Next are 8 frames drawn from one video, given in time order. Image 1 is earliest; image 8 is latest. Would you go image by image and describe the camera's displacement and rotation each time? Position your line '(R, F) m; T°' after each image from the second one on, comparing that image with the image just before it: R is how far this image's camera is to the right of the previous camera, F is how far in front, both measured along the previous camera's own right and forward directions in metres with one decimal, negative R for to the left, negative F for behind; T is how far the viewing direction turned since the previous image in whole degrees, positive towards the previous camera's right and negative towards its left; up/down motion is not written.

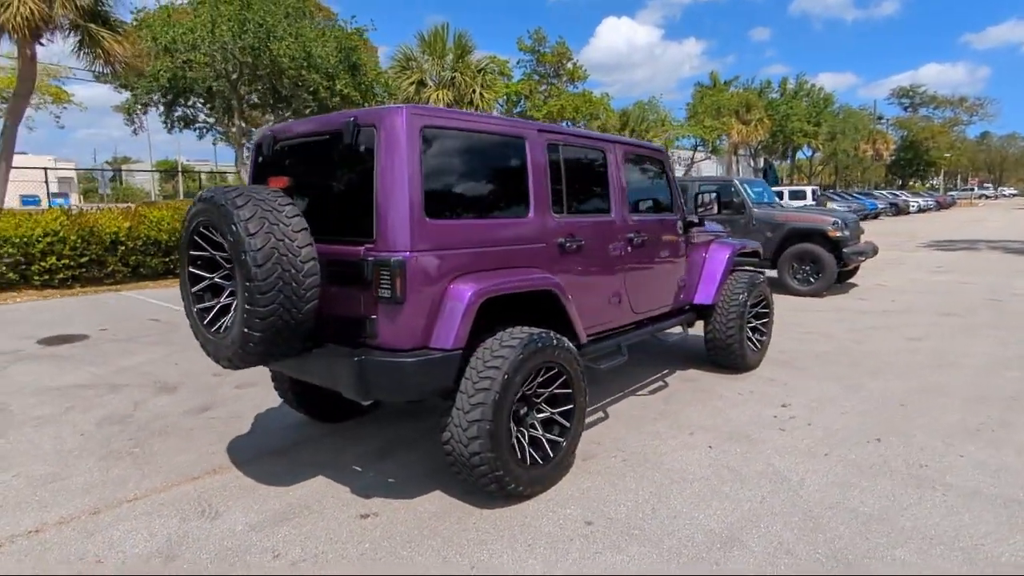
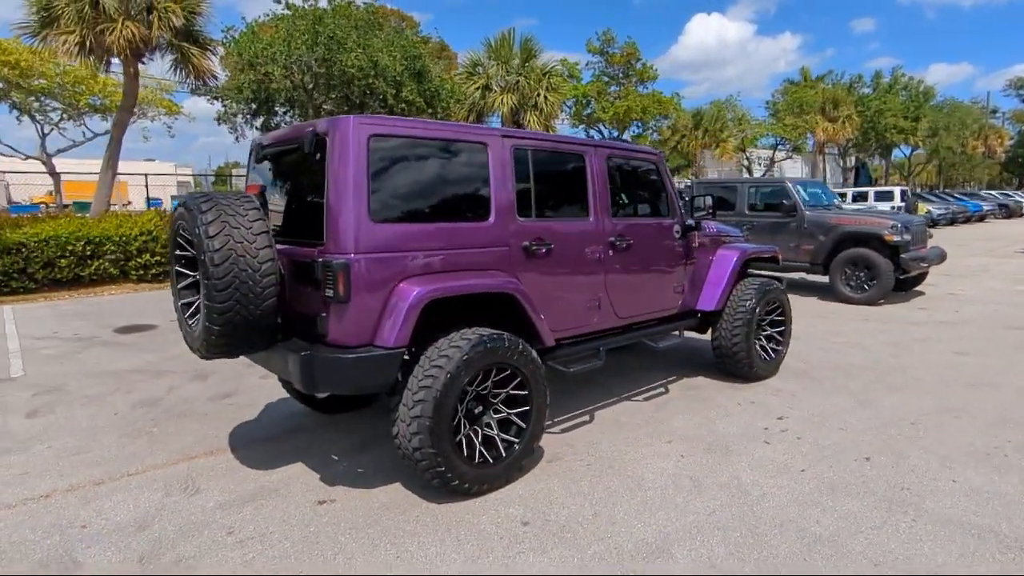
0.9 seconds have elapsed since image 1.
(+0.8, 0.0) m; -8°
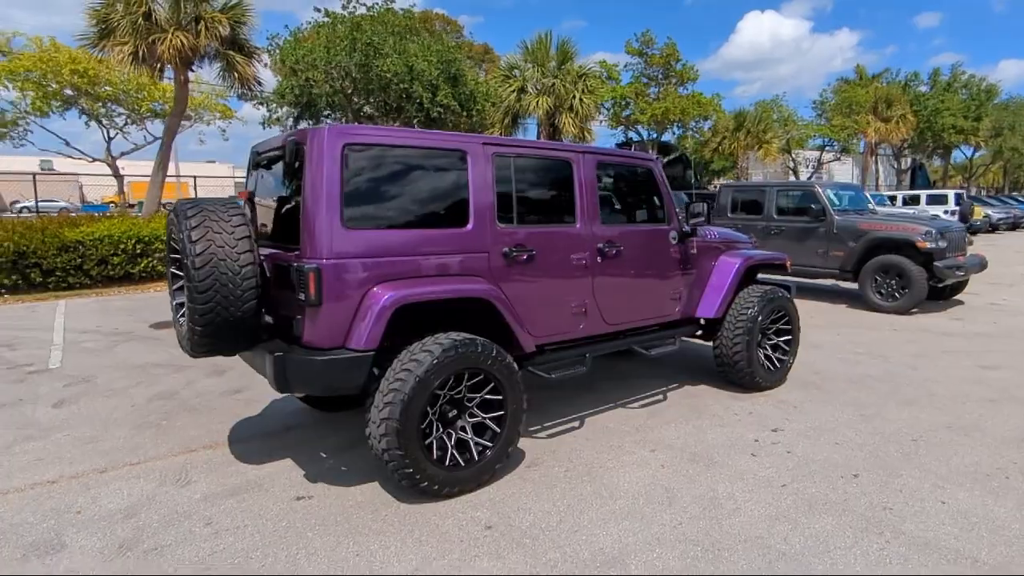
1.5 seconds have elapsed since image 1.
(+0.4, 0.0) m; -4°
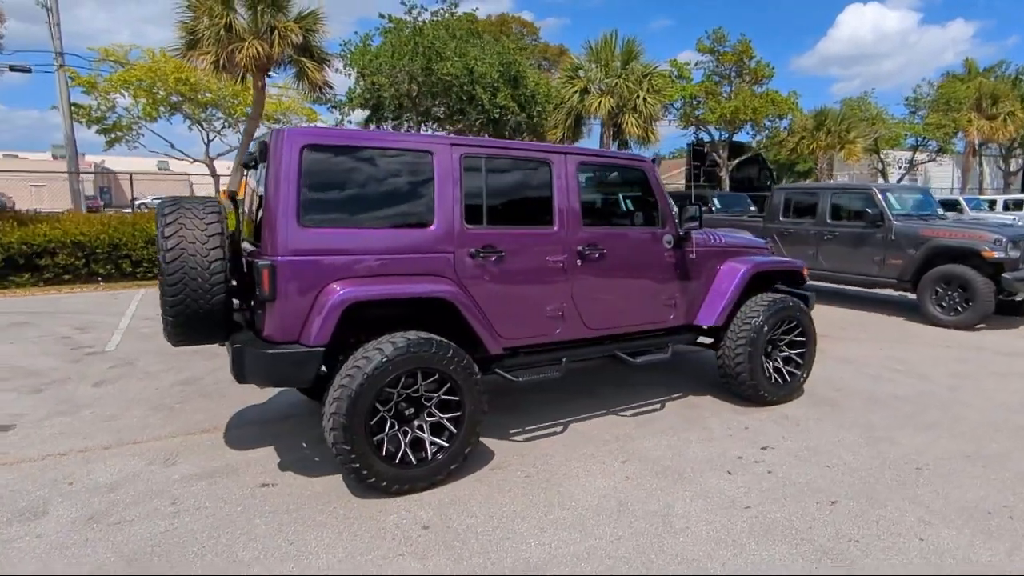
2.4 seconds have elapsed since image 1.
(+0.8, +0.1) m; -8°
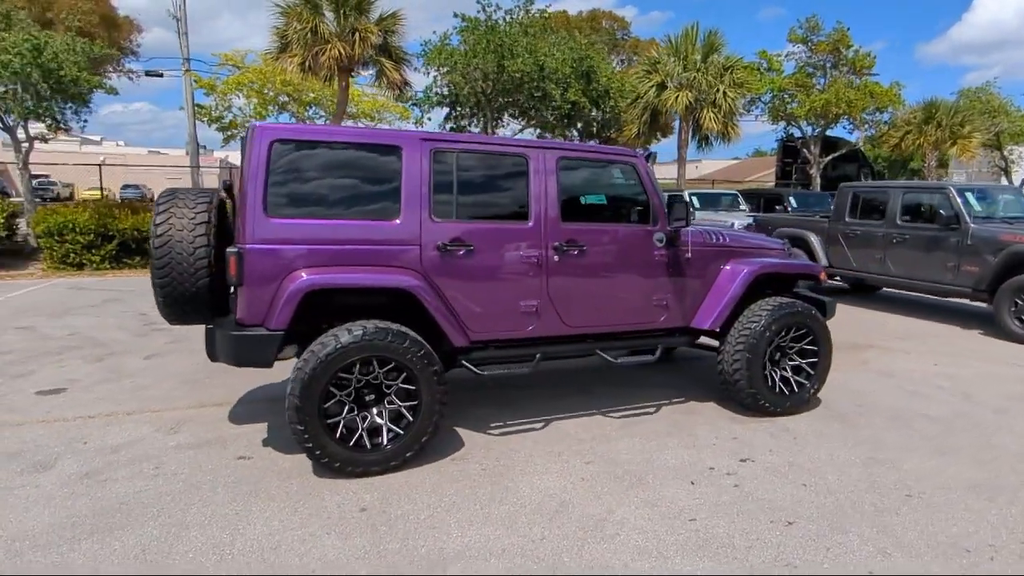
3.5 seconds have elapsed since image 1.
(+0.9, +0.1) m; -9°
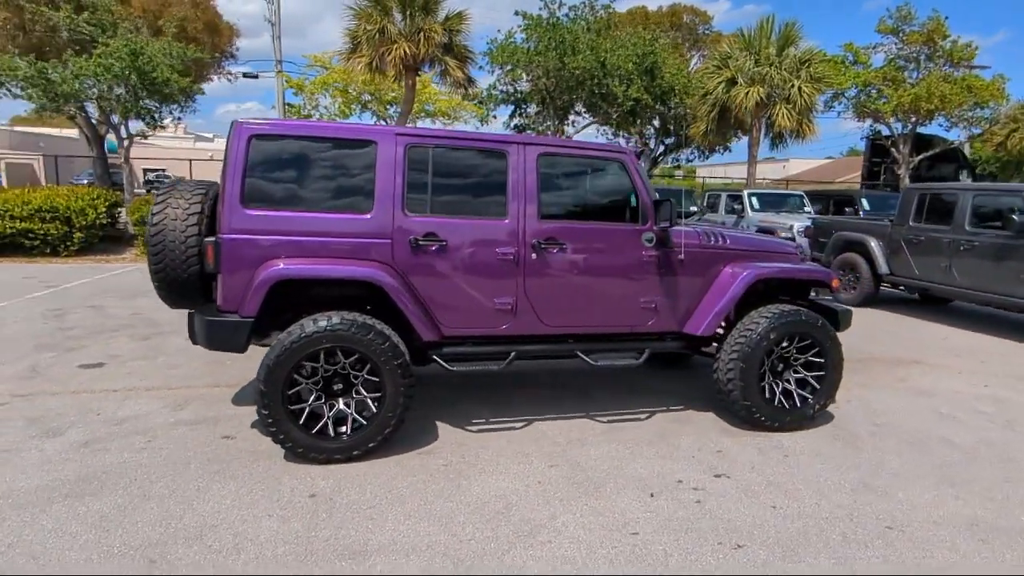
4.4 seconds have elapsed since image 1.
(+0.7, +0.1) m; -7°
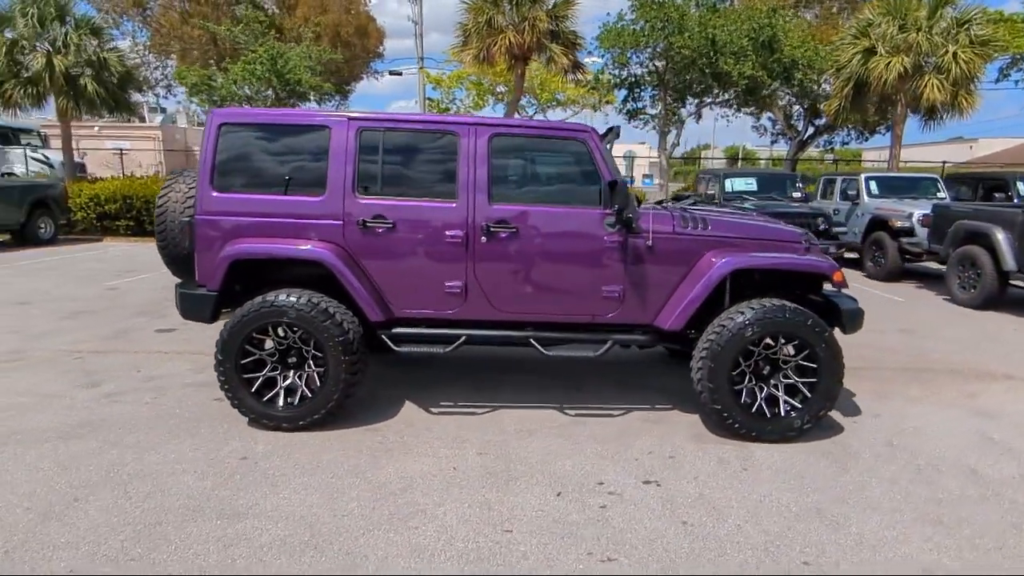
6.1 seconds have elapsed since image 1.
(+1.3, +0.3) m; -14°
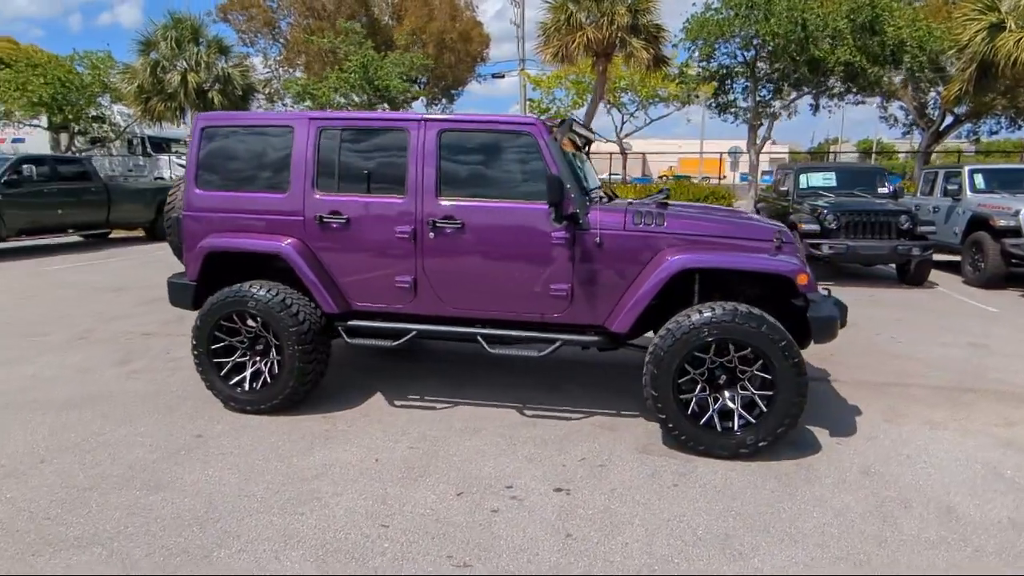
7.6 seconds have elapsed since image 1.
(+1.1, +0.2) m; -11°
